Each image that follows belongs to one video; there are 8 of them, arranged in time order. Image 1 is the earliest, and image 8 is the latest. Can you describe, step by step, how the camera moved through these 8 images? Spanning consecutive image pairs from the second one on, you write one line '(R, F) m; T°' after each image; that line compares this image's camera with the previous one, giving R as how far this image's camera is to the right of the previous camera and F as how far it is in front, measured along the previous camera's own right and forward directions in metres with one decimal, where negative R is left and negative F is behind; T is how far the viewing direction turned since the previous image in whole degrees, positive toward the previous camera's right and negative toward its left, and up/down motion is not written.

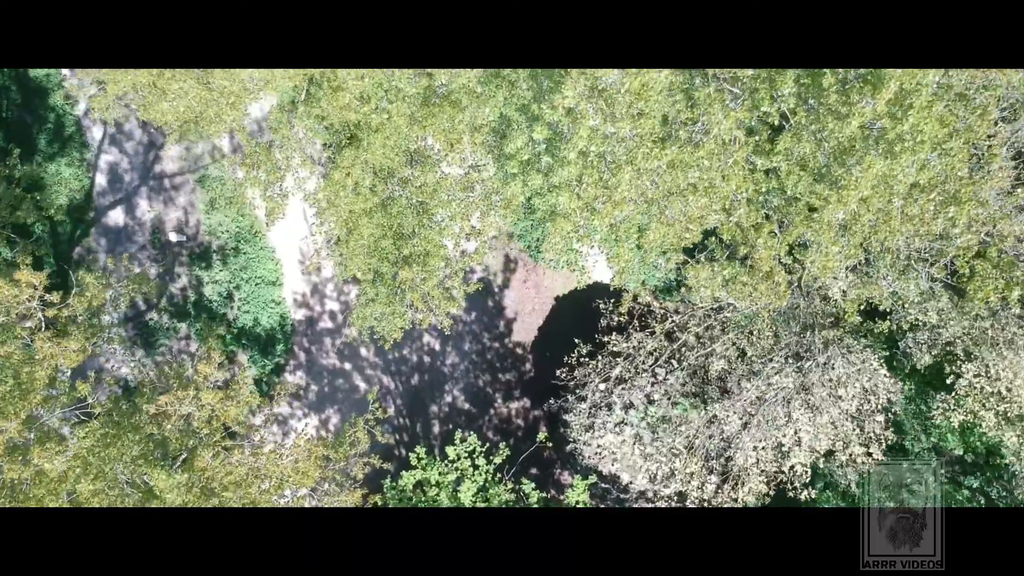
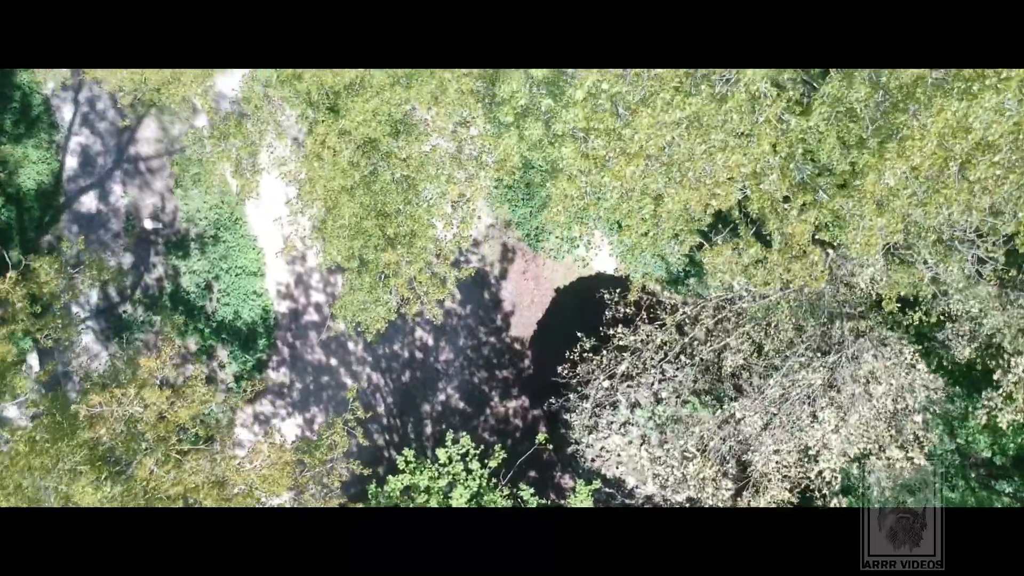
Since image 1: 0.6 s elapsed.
(0.0, +0.9) m; 0°
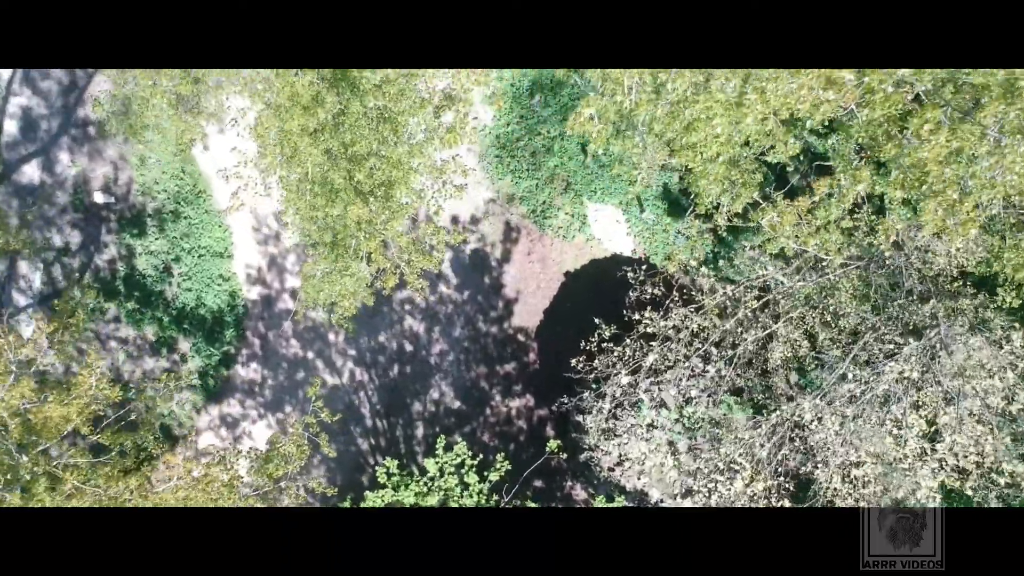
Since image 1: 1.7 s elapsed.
(0.0, +1.7) m; 0°
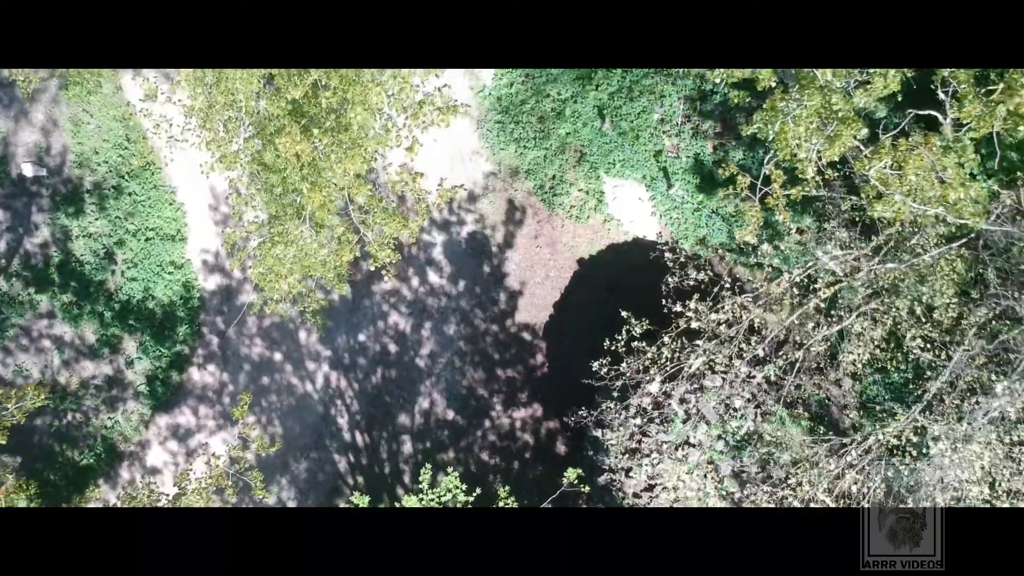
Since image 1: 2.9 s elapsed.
(0.0, +1.8) m; 0°
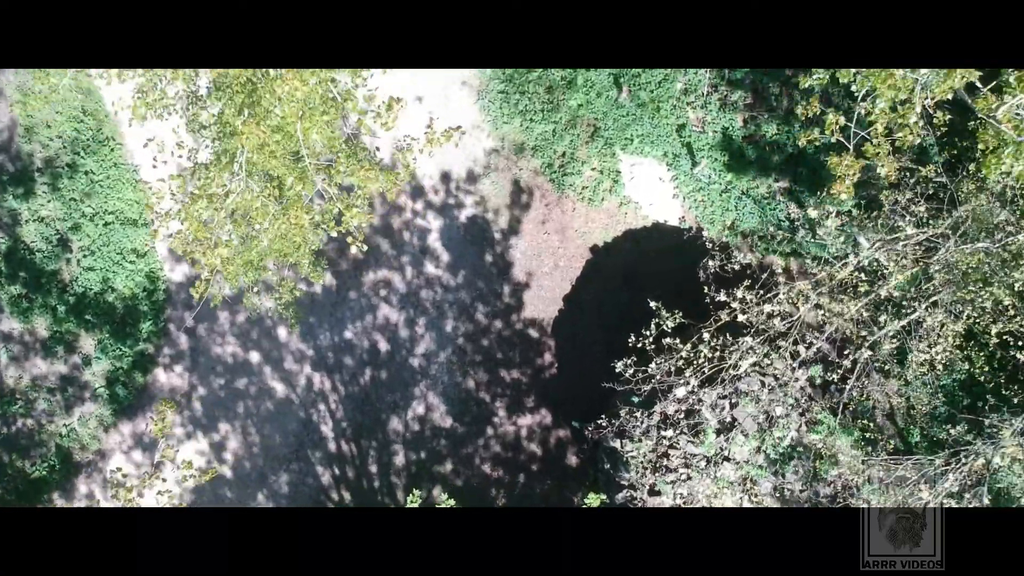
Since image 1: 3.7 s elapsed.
(0.0, +1.1) m; 0°
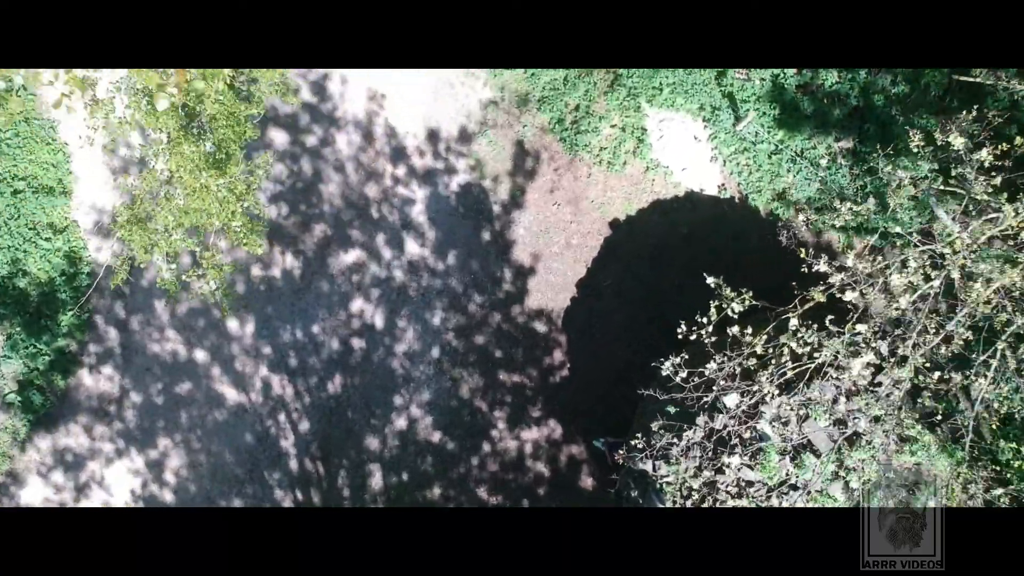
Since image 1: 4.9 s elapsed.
(0.0, +1.6) m; 0°
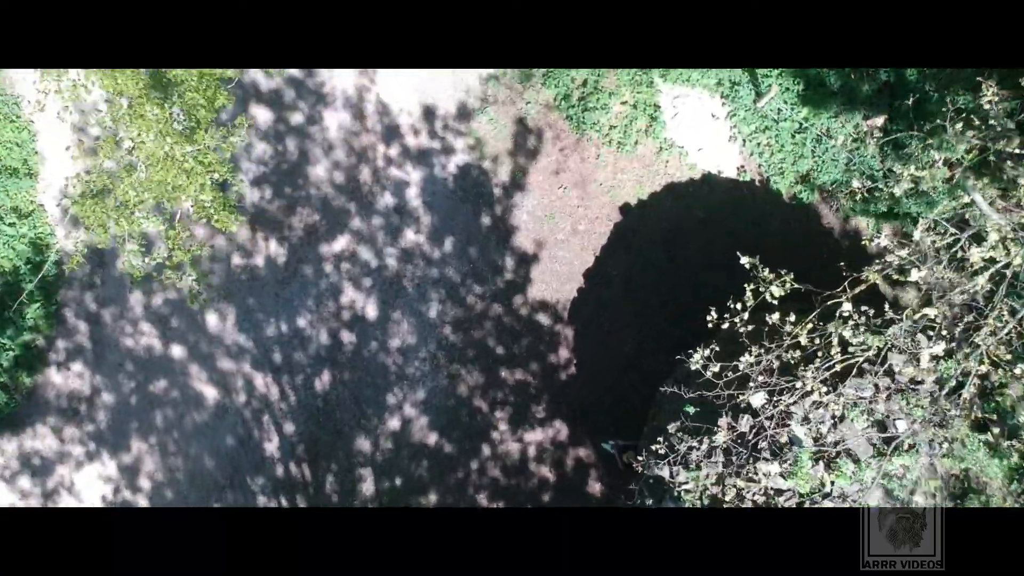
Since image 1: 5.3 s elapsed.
(0.0, +0.5) m; 0°
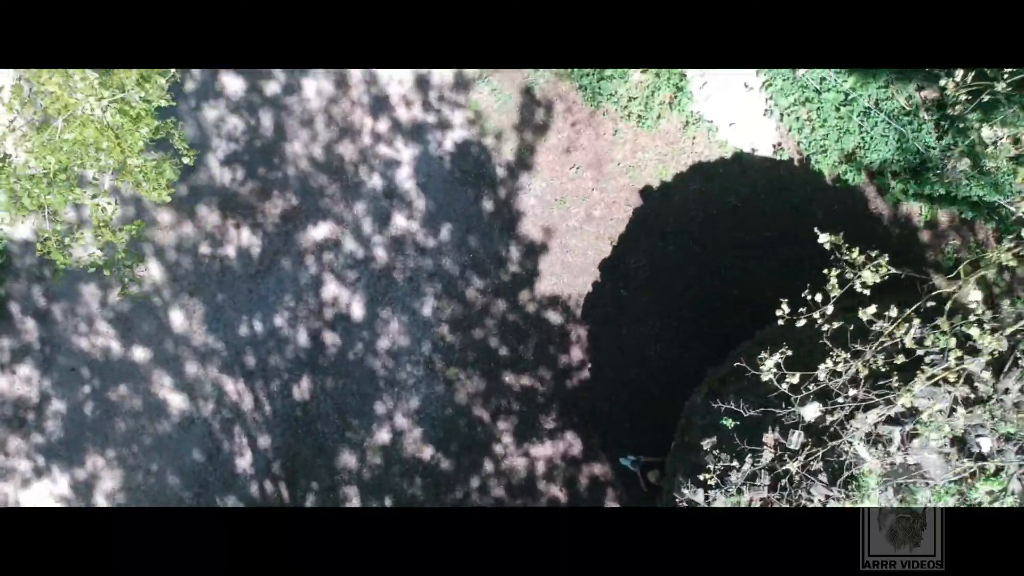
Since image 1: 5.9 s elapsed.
(0.0, +0.8) m; 0°
